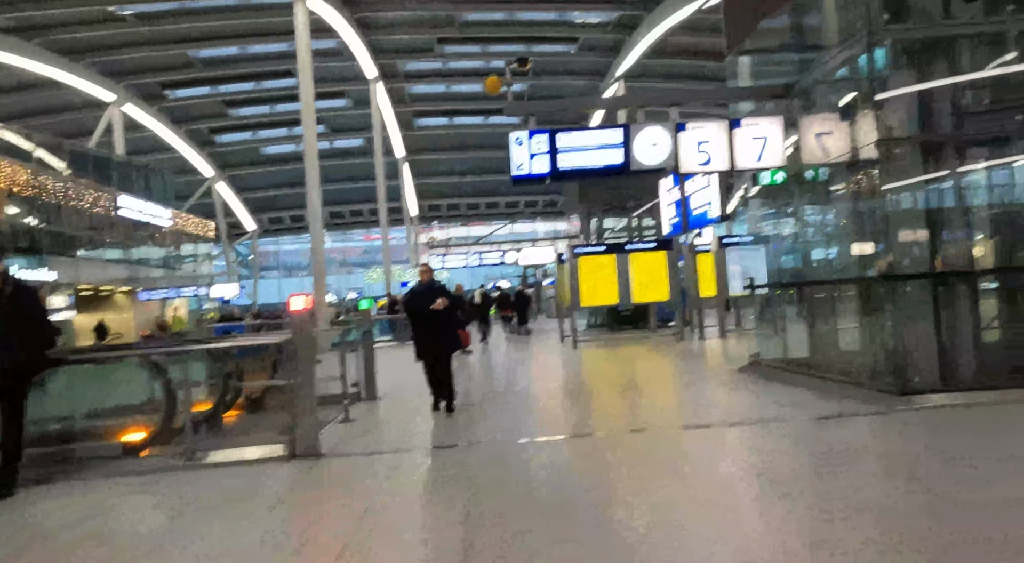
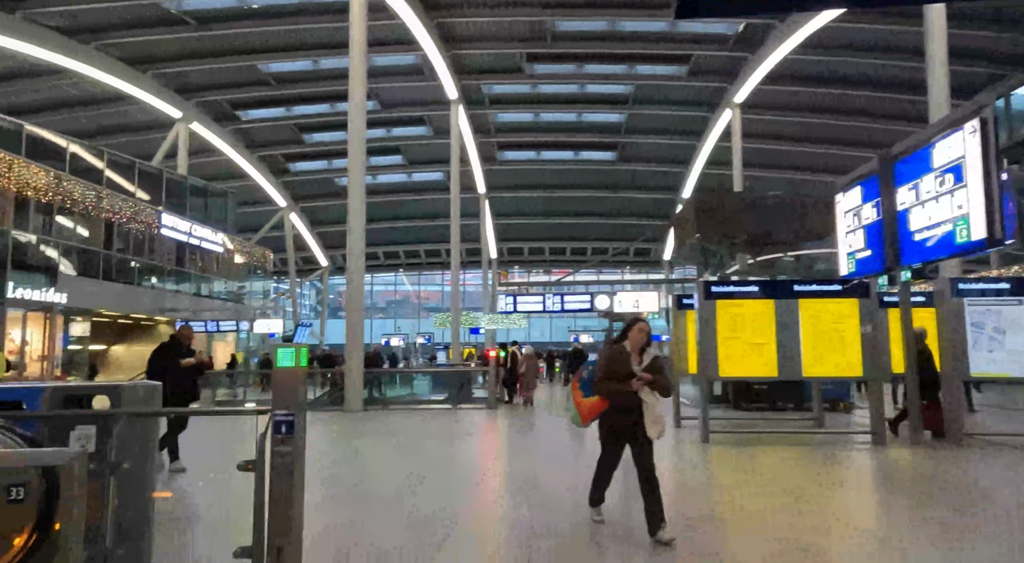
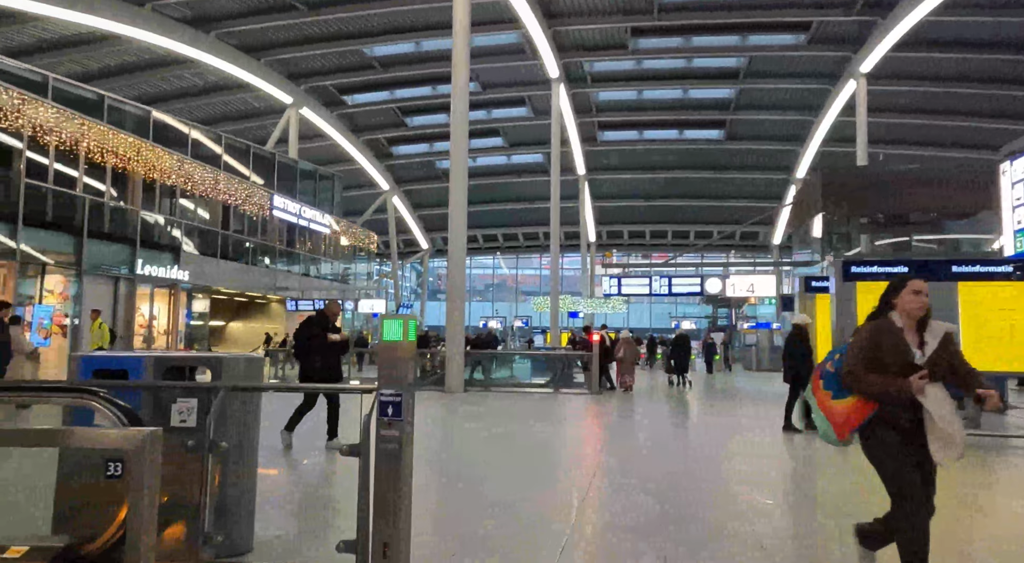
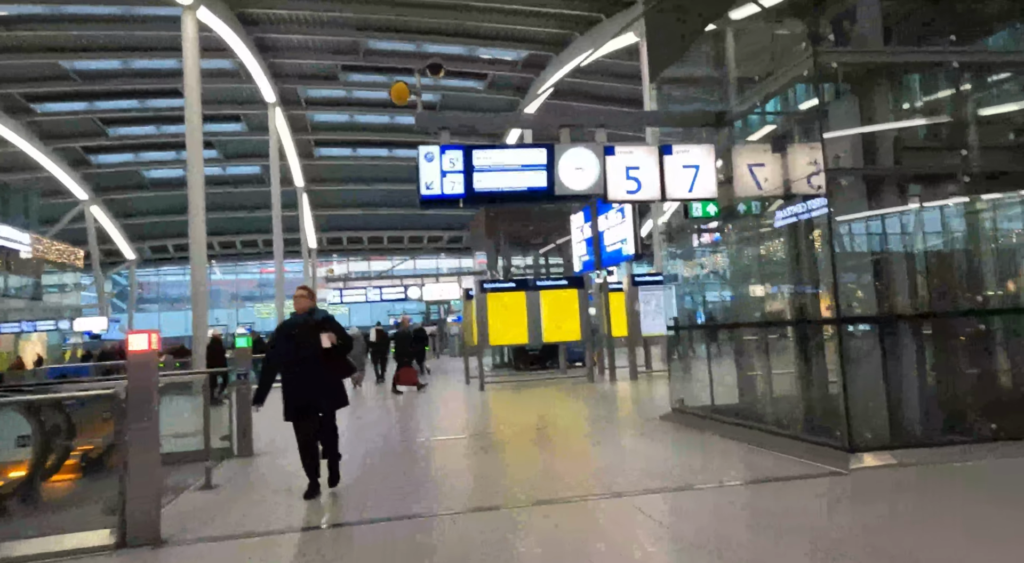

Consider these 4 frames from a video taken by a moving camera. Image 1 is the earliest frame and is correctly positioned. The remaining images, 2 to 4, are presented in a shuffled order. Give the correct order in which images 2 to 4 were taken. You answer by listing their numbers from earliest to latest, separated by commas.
4, 2, 3
